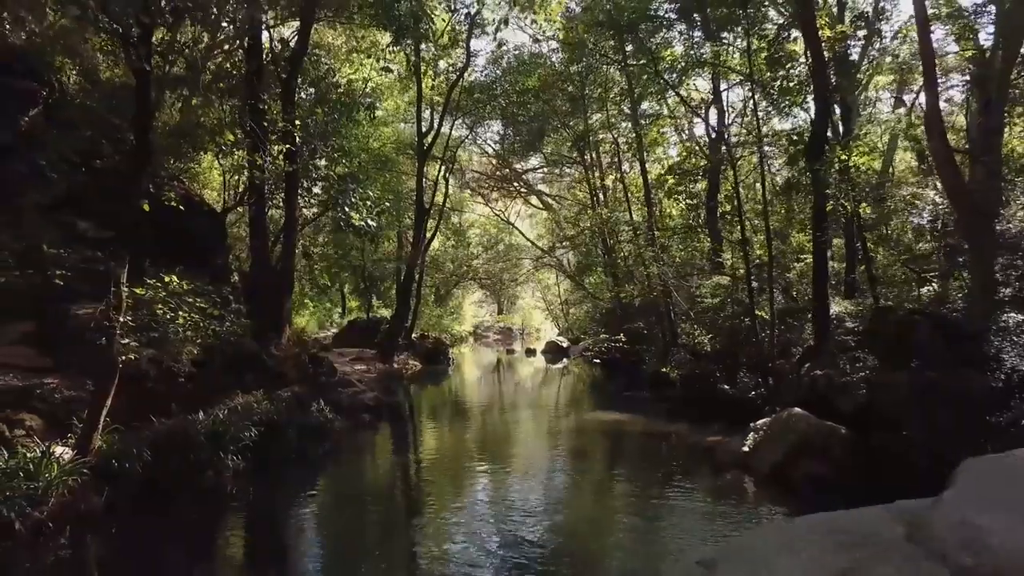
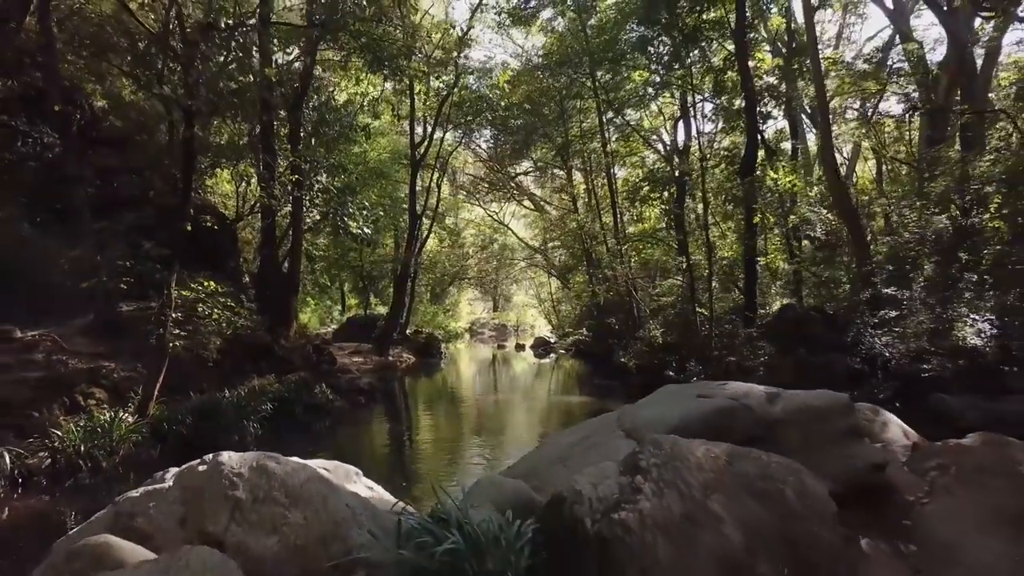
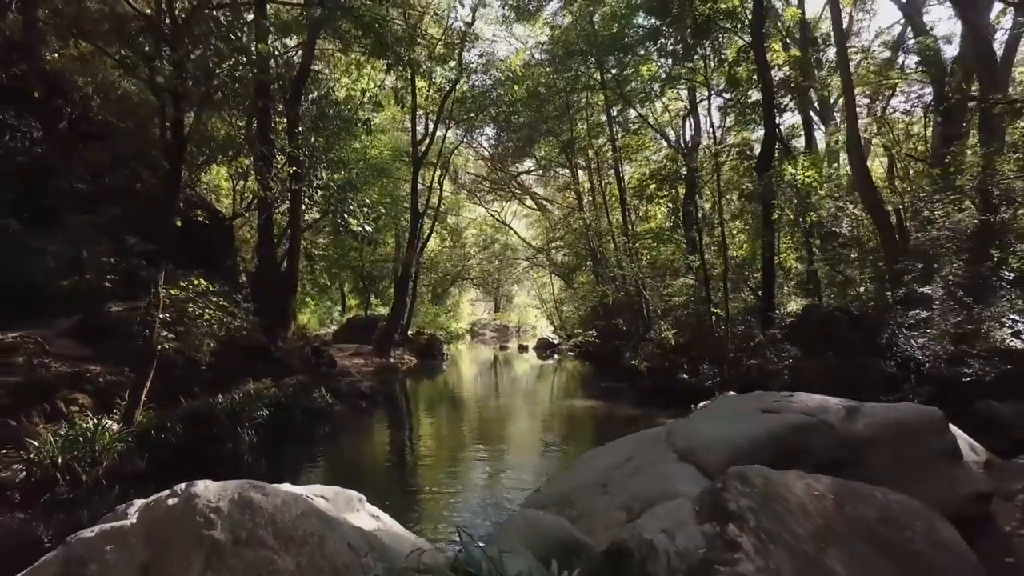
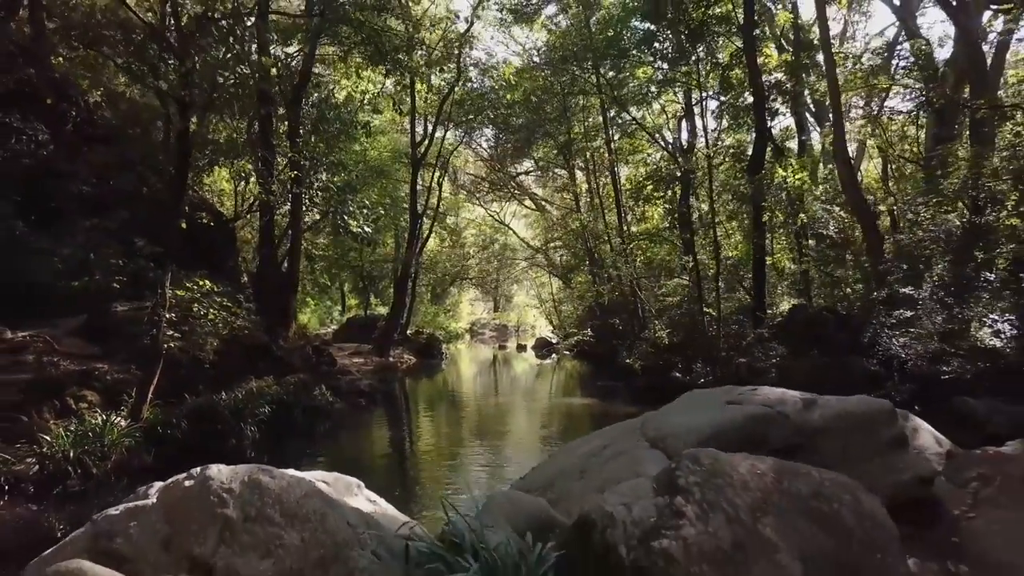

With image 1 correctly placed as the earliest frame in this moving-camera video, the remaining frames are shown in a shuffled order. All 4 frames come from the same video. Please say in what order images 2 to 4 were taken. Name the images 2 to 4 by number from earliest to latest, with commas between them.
3, 4, 2
